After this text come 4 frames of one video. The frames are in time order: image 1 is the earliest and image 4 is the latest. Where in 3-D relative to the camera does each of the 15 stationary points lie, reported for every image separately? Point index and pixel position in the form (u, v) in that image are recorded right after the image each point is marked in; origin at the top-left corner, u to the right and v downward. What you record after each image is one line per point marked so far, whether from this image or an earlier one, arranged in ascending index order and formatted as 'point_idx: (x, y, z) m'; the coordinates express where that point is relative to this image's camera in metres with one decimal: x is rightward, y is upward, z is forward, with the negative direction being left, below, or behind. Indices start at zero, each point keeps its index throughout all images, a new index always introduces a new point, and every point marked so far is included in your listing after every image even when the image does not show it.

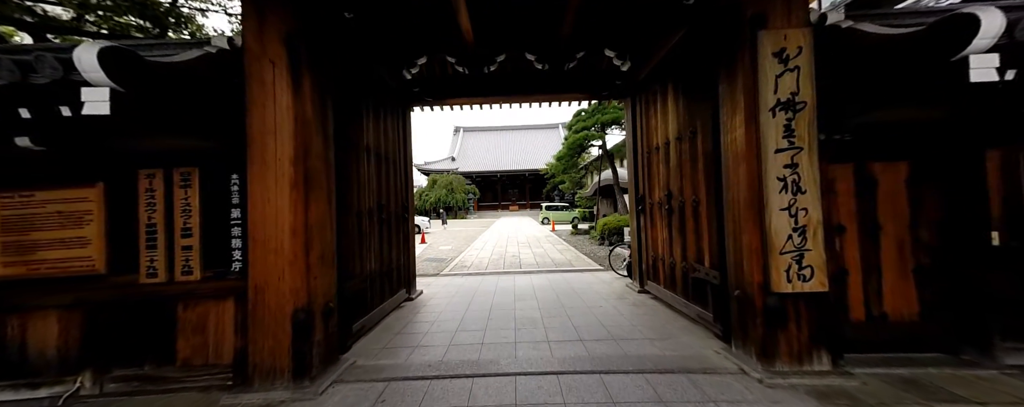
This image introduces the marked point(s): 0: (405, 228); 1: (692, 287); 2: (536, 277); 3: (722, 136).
0: (-1.5, -0.3, +3.8) m
1: (+1.7, -0.8, +2.6) m
2: (+0.4, -1.3, +5.1) m
3: (+1.6, +0.5, +2.1) m
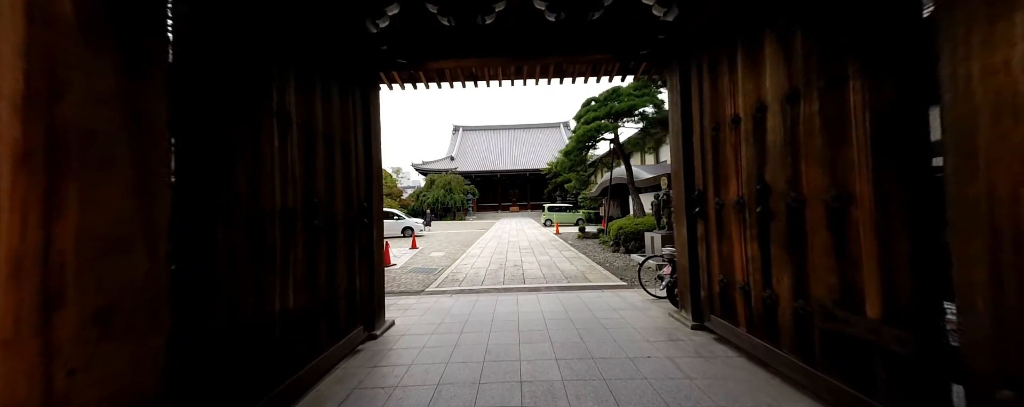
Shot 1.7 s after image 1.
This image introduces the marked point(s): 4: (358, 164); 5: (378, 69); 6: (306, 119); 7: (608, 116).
0: (-1.4, -0.3, +2.7) m
1: (+1.7, -0.8, +1.6) m
2: (+0.4, -1.3, +4.0) m
3: (+1.6, +0.5, +1.1) m
4: (-1.5, +0.4, +2.7) m
5: (-1.5, +1.5, +3.1) m
6: (-1.5, +0.6, +2.0) m
7: (+2.7, +2.5, +7.9) m
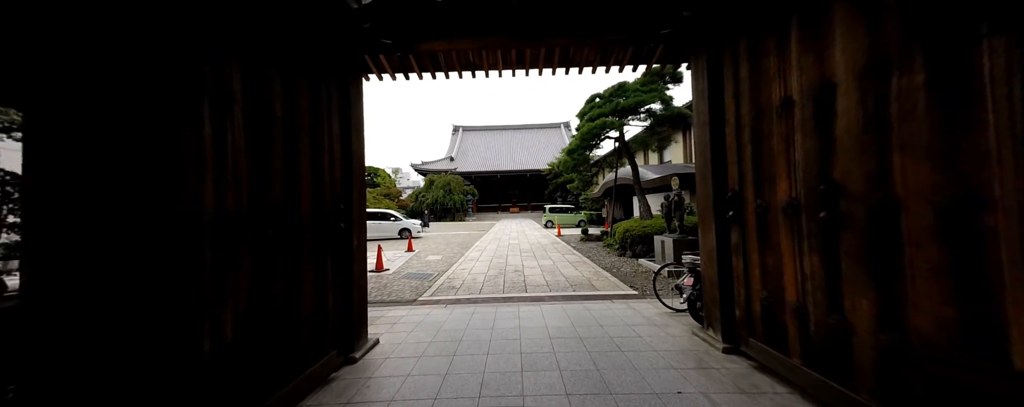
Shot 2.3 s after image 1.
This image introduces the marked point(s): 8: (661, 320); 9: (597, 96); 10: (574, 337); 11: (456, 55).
0: (-1.4, -0.4, +2.3) m
1: (+1.7, -0.8, +1.2) m
2: (+0.5, -1.3, +3.6) m
3: (+1.7, +0.5, +0.7) m
4: (-1.5, +0.4, +2.3) m
5: (-1.5, +1.5, +2.7) m
6: (-1.5, +0.6, +1.6) m
7: (+2.8, +2.5, +7.6) m
8: (+1.6, -1.3, +3.0) m
9: (+2.4, +3.1, +8.0) m
10: (+0.6, -1.3, +2.7) m
11: (-0.6, +1.6, +3.0) m
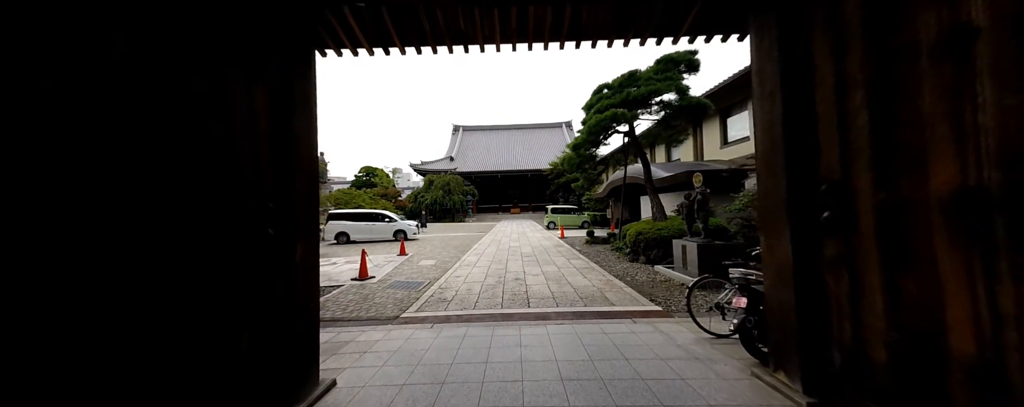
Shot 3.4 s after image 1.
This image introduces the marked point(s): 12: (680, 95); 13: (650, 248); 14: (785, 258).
0: (-1.4, -0.3, +1.7) m
1: (+1.7, -0.8, +0.5) m
2: (+0.5, -1.3, +3.0) m
3: (+1.6, +0.5, 0.0) m
4: (-1.5, +0.4, +1.7) m
5: (-1.5, +1.5, +2.1) m
6: (-1.5, +0.6, +1.0) m
7: (+2.8, +2.5, +6.9) m
8: (+1.6, -1.2, +2.4) m
9: (+2.4, +3.1, +7.3) m
10: (+0.6, -1.3, +2.0) m
11: (-0.6, +1.6, +2.3) m
12: (+4.0, +2.6, +6.7) m
13: (+2.9, -0.9, +5.8) m
14: (+1.7, -0.3, +1.7) m
